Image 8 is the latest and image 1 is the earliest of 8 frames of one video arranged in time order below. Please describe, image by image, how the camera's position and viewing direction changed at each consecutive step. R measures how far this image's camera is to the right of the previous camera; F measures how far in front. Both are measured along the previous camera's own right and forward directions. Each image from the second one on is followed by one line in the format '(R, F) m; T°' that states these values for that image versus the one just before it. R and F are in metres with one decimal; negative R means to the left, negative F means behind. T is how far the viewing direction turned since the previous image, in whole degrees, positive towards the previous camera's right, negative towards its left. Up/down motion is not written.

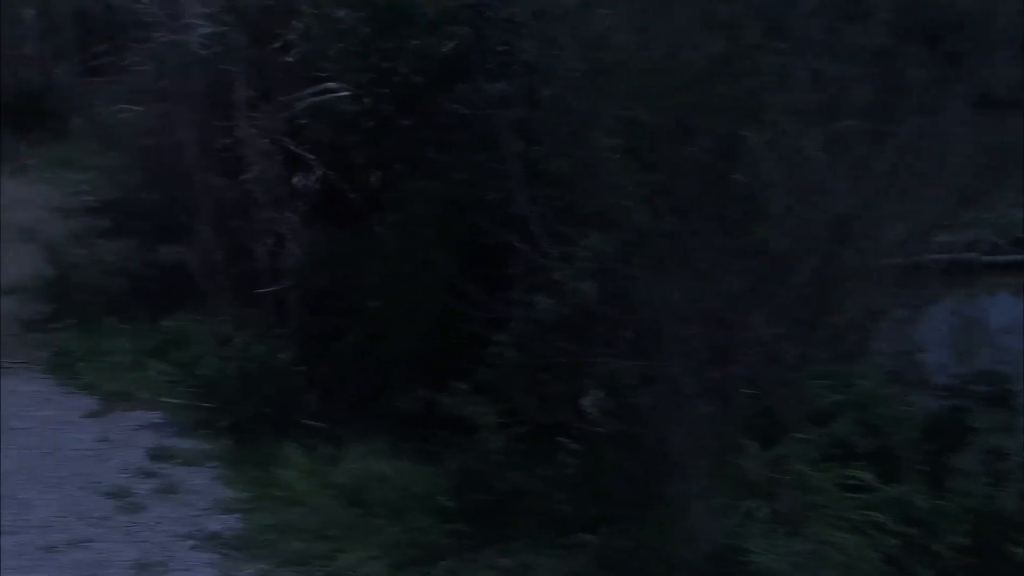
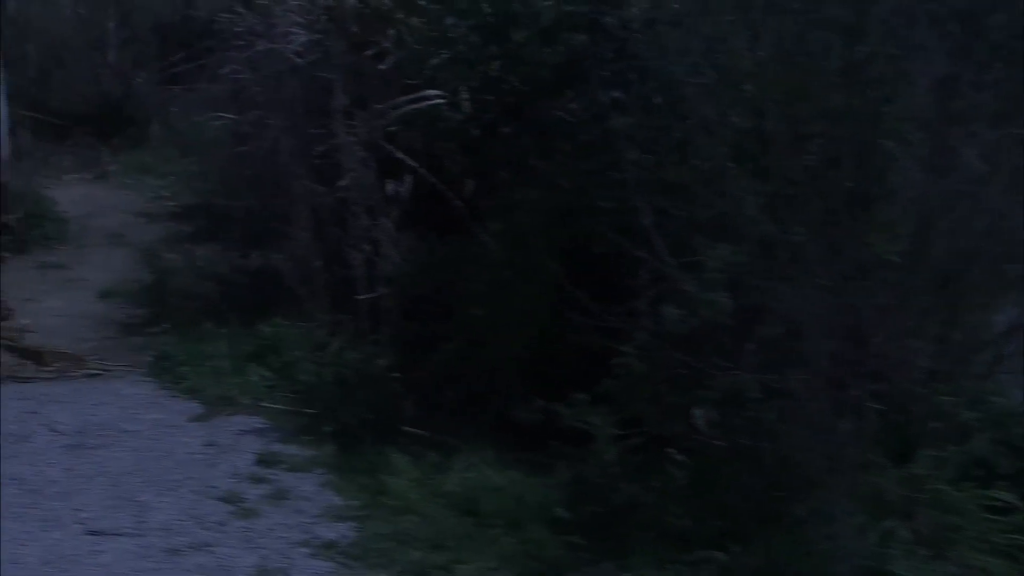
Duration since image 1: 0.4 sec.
(-0.2, 0.0) m; -3°
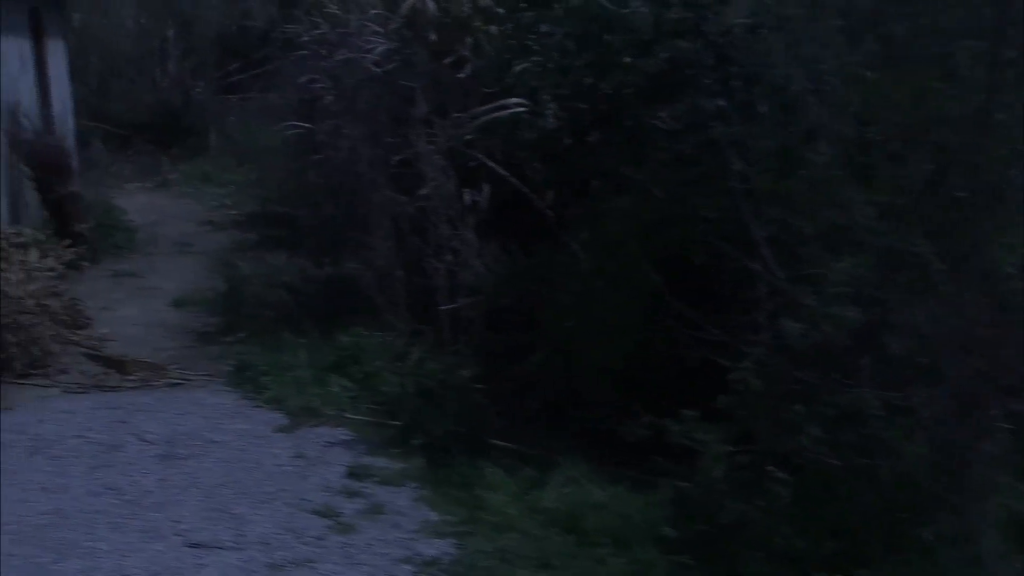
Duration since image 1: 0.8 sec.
(-0.2, +0.1) m; -2°
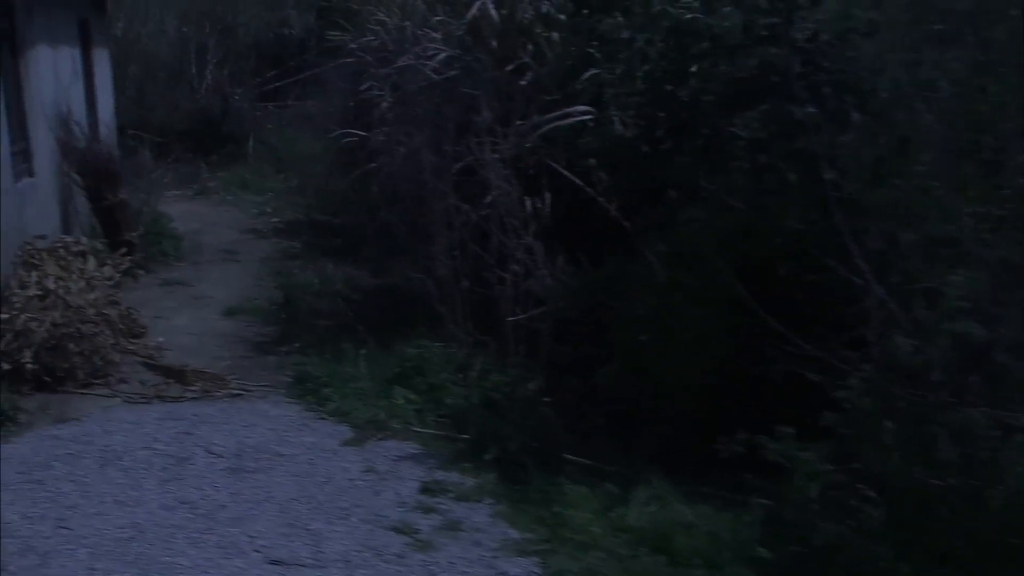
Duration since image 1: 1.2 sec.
(-0.2, +0.1) m; -1°
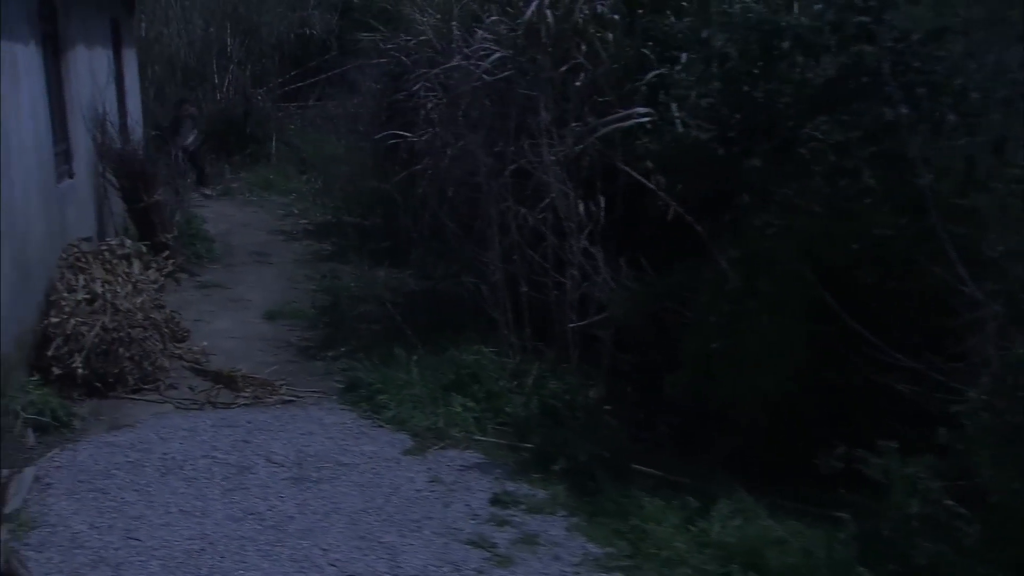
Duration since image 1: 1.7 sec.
(-0.3, +0.1) m; -1°
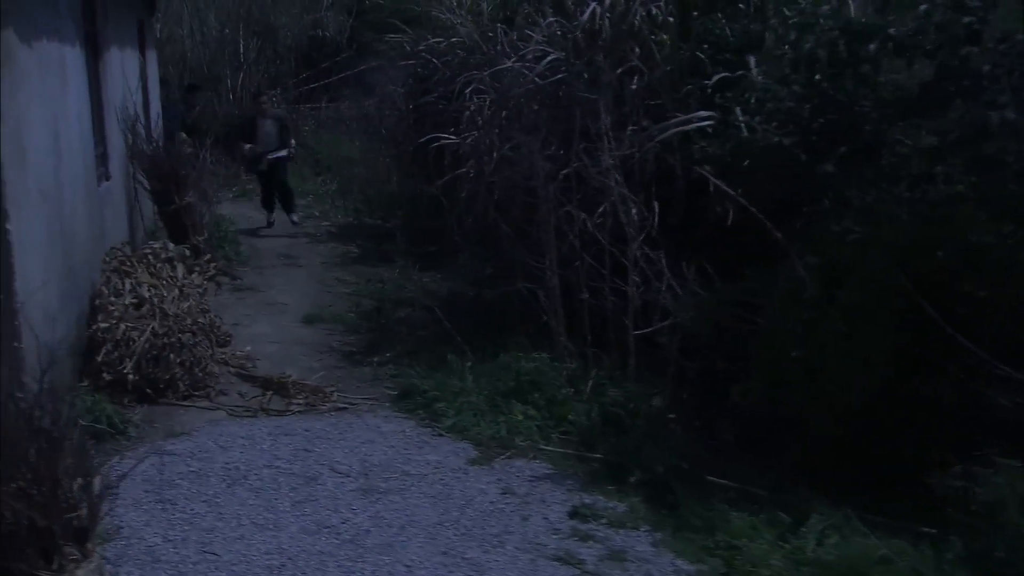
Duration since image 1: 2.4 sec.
(-0.4, +0.1) m; 0°
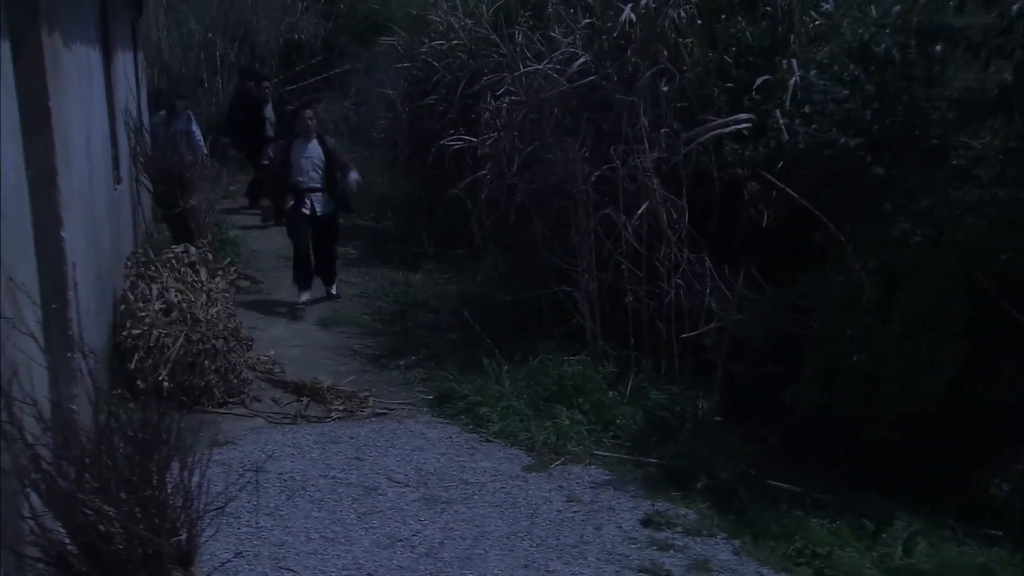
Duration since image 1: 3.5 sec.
(-0.5, +0.1) m; +2°
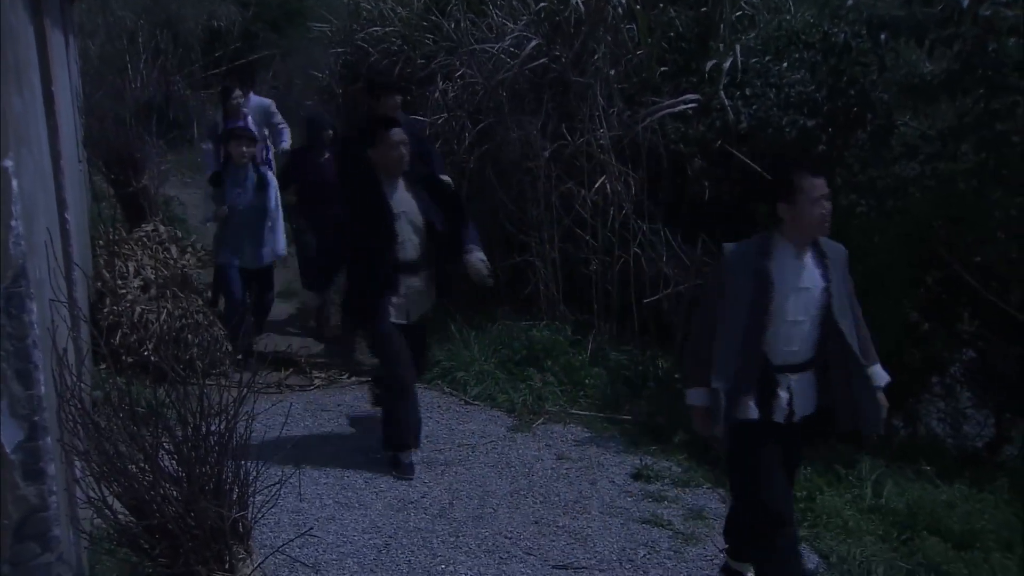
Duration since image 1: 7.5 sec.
(-0.5, -0.3) m; +5°
